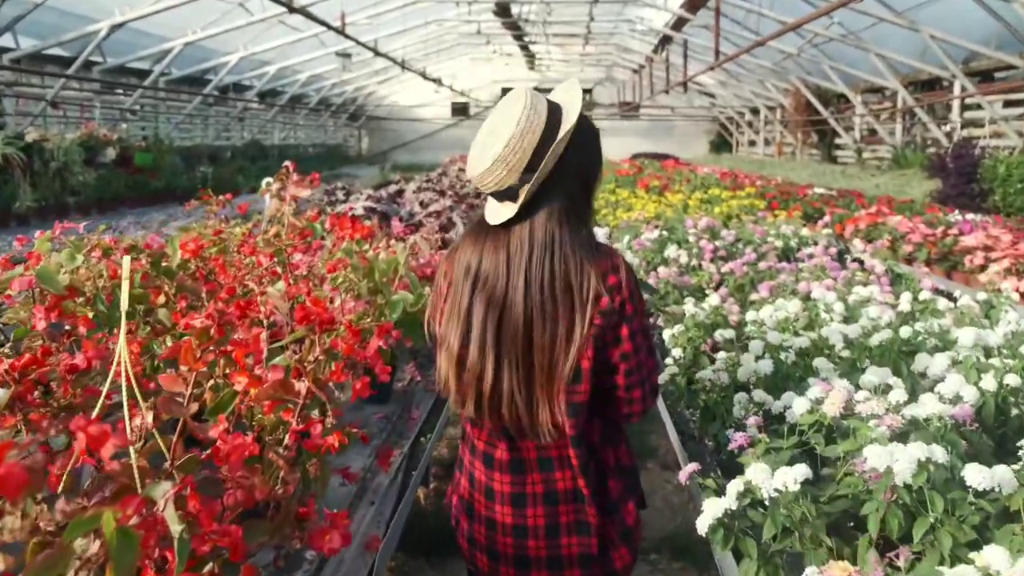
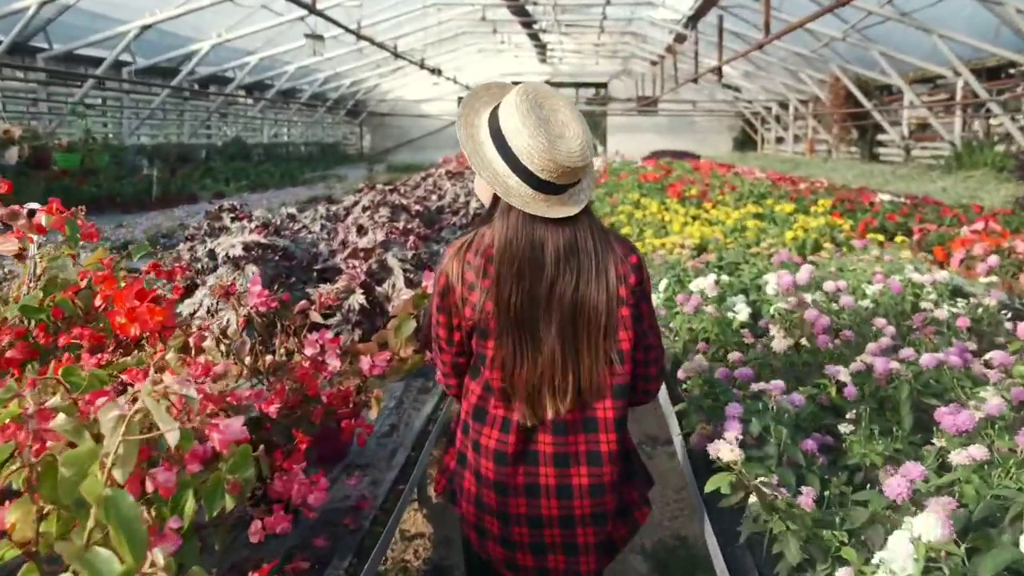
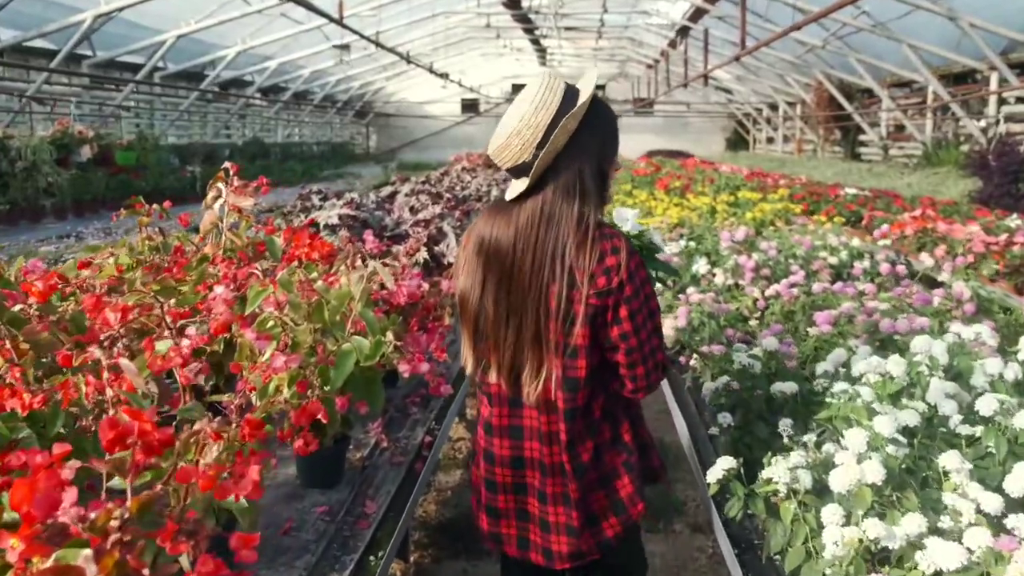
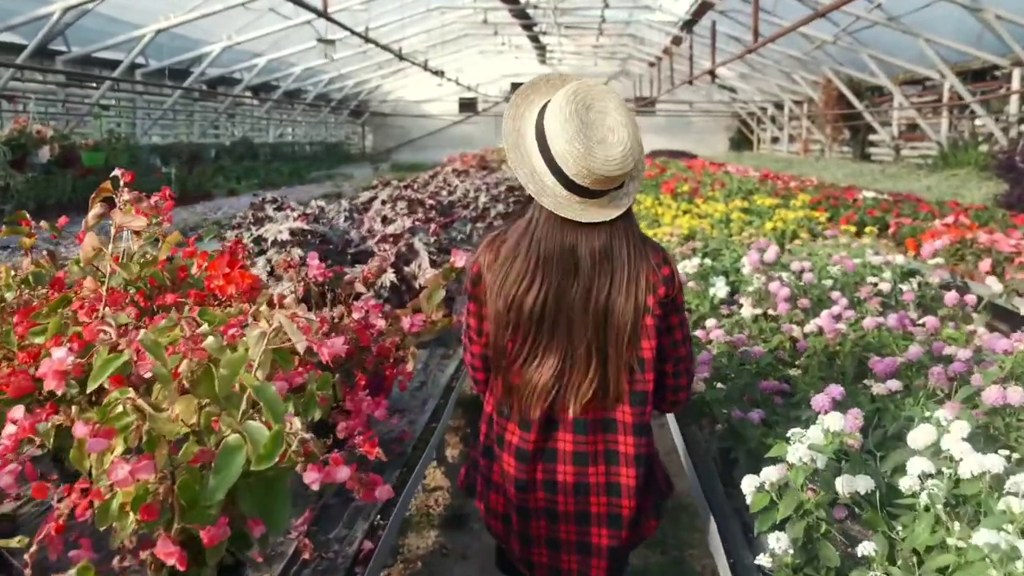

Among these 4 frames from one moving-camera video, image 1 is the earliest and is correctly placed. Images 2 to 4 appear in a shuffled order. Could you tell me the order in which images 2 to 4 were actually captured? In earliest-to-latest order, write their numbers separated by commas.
3, 4, 2
